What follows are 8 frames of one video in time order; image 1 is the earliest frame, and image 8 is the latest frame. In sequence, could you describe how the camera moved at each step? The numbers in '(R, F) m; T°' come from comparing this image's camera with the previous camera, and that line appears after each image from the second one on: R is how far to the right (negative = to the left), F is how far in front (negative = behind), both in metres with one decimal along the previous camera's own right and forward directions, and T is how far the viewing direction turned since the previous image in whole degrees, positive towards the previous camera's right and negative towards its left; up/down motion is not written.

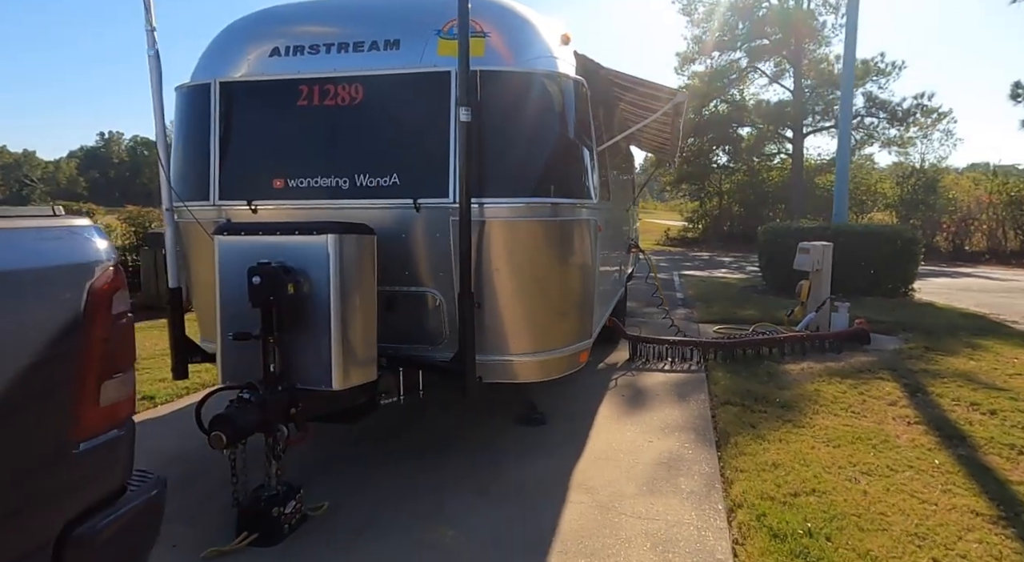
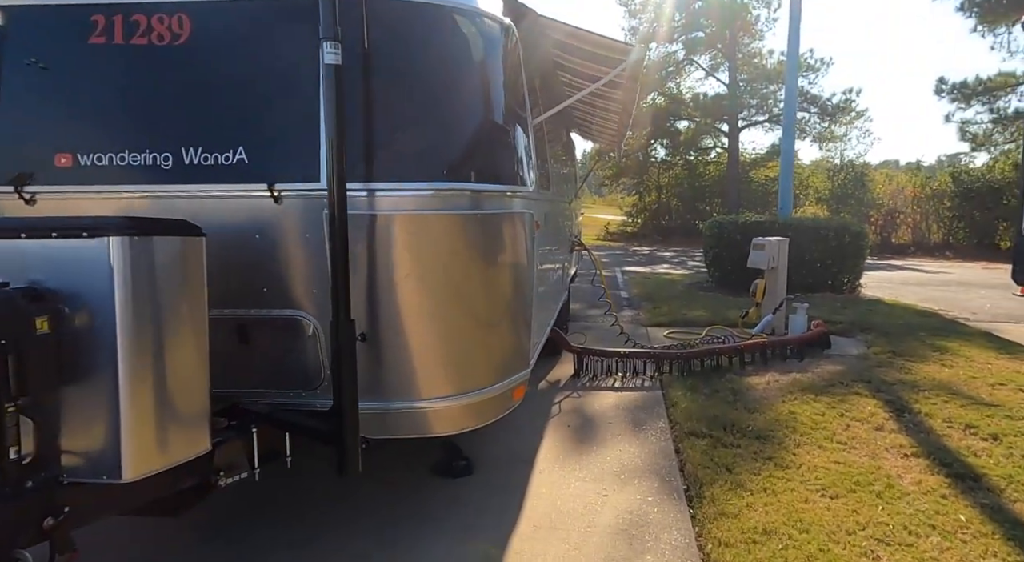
(+0.2, +0.9) m; +6°
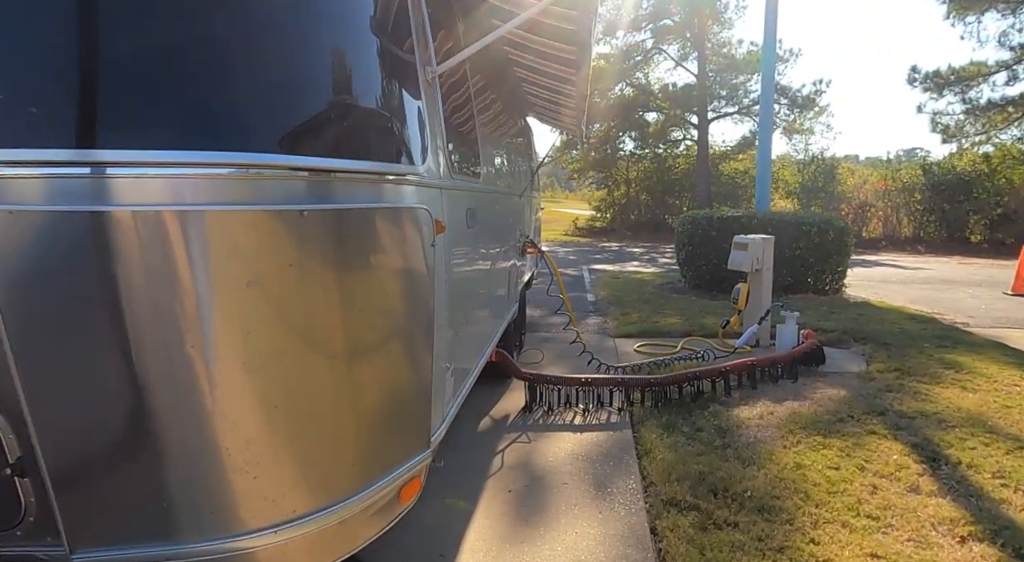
(+0.3, +1.0) m; +3°
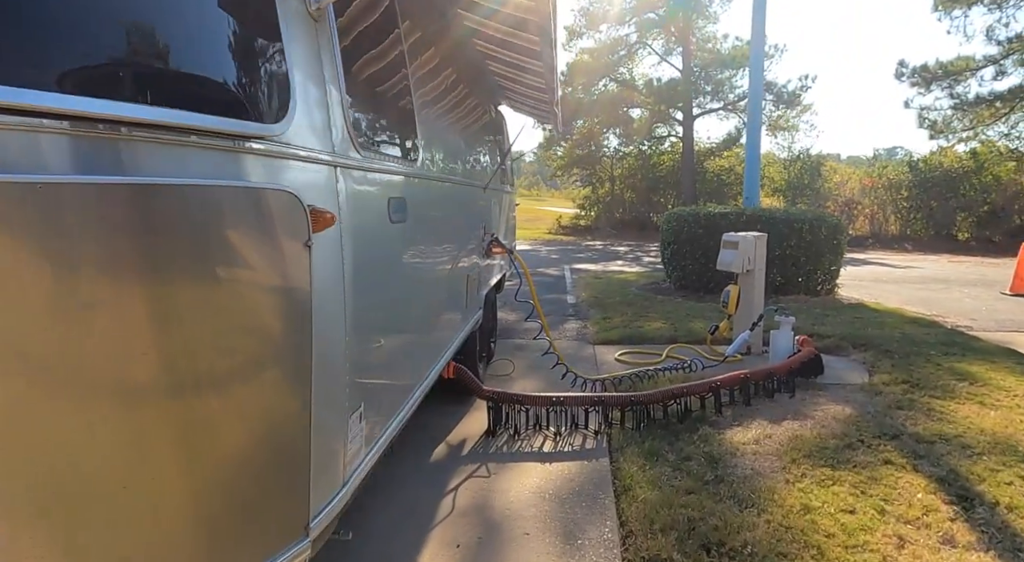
(+0.2, +0.5) m; +1°
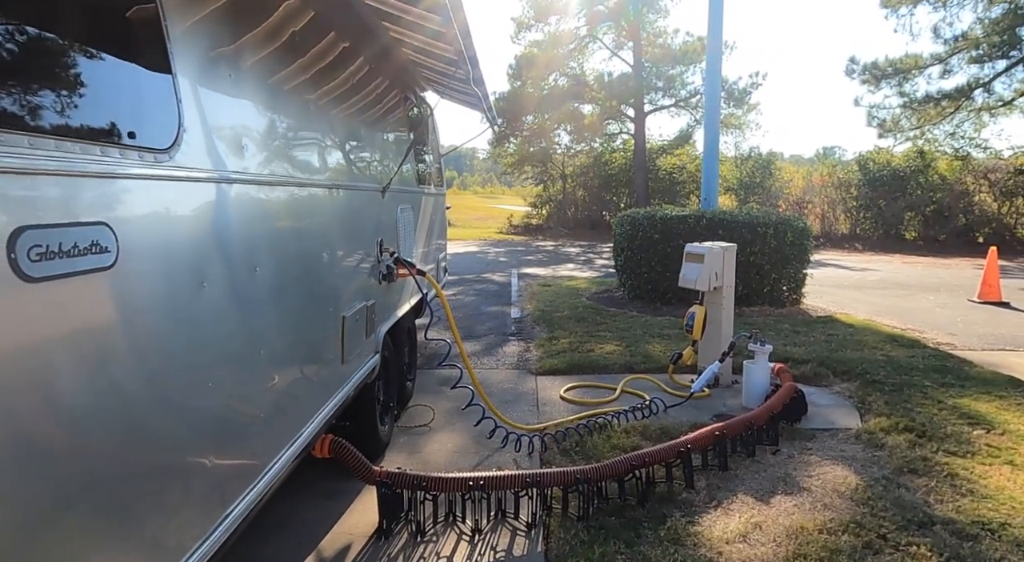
(+0.3, +1.0) m; +5°
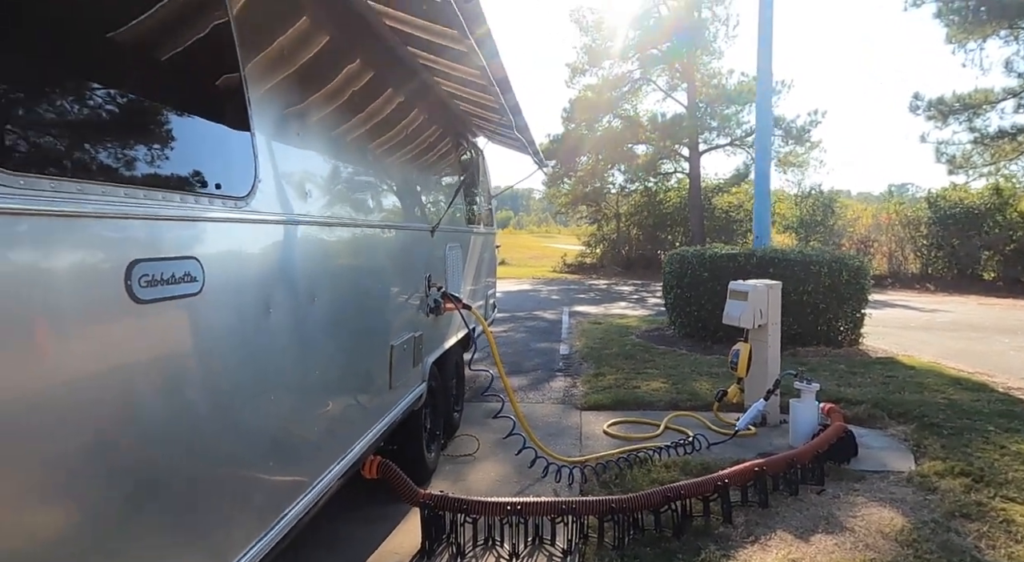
(+0.1, -0.2) m; -6°
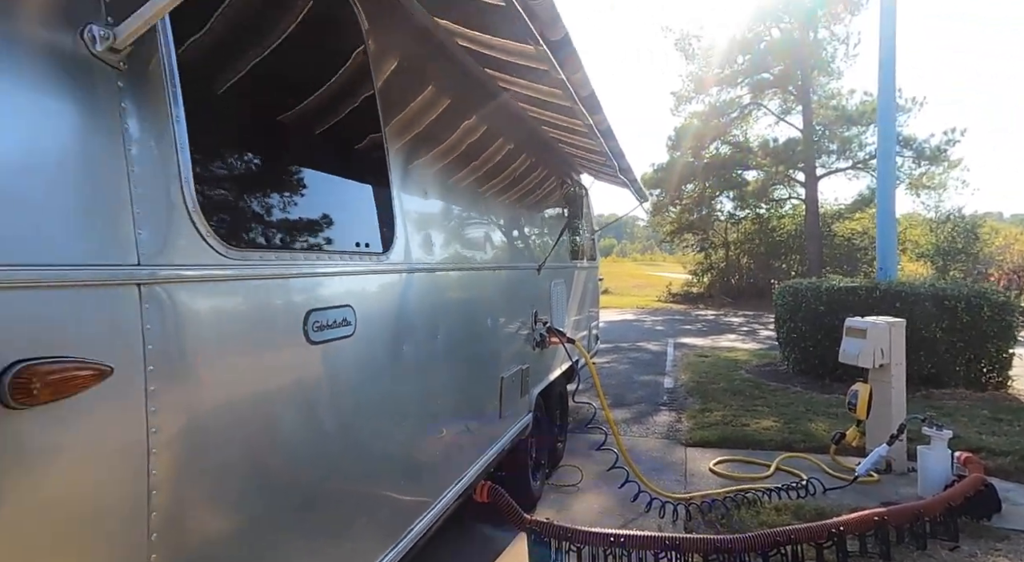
(0.0, -0.2) m; -11°
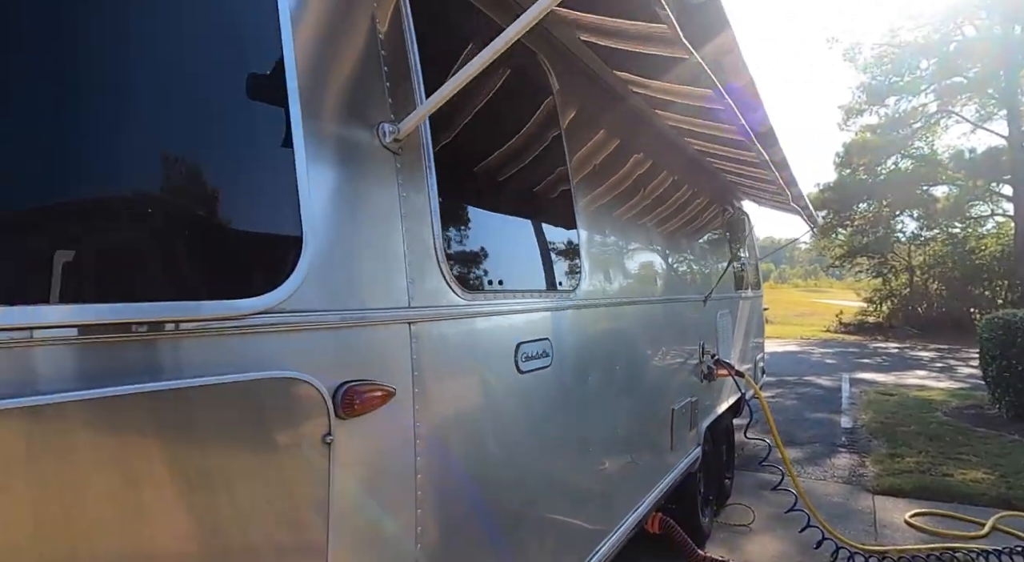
(-0.2, -0.2) m; -14°
